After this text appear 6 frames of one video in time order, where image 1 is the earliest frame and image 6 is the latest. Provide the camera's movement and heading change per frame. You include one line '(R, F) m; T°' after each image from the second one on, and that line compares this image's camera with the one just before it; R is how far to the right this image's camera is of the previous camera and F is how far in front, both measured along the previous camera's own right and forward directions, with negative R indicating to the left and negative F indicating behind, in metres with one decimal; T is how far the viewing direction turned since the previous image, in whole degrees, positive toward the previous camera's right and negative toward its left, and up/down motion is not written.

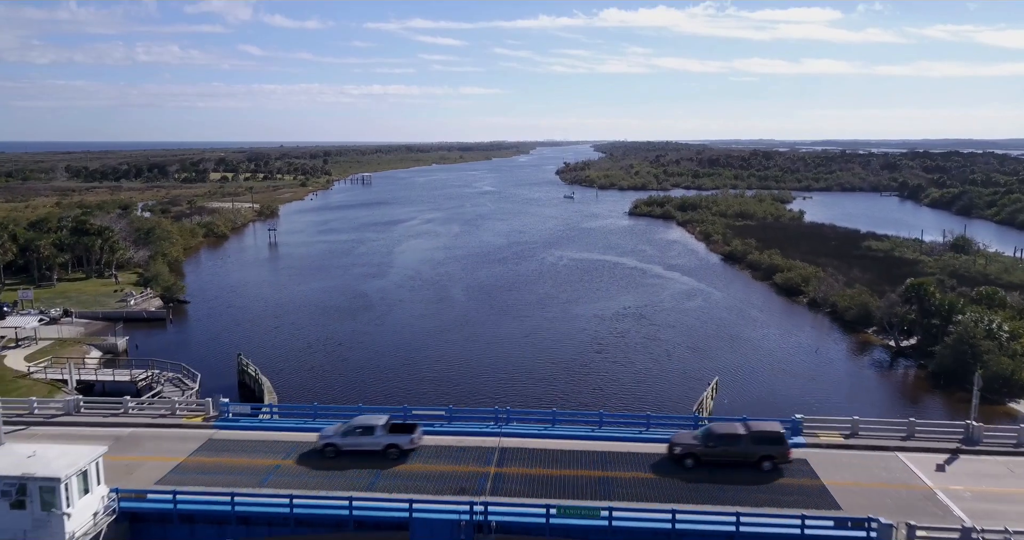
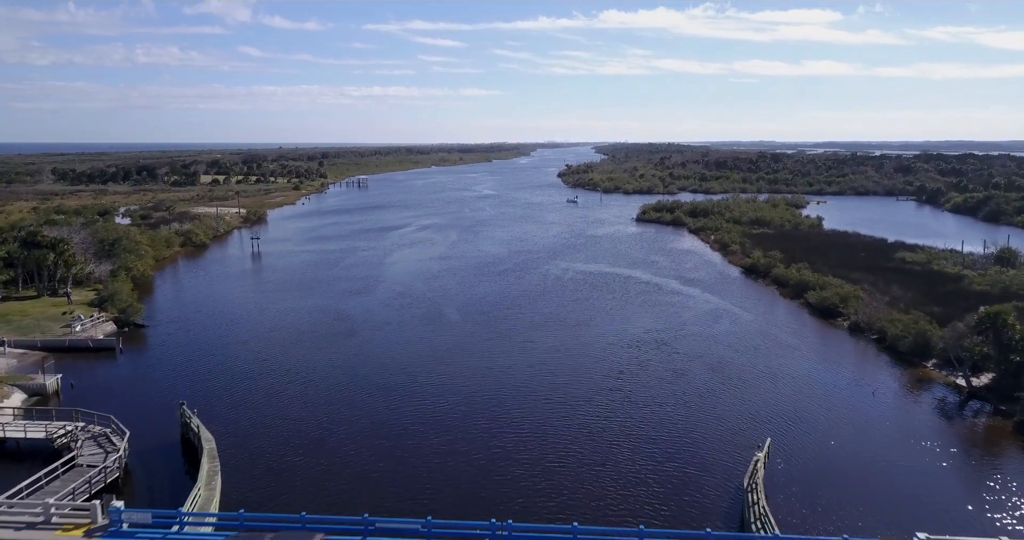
(0.0, +2.1) m; 0°
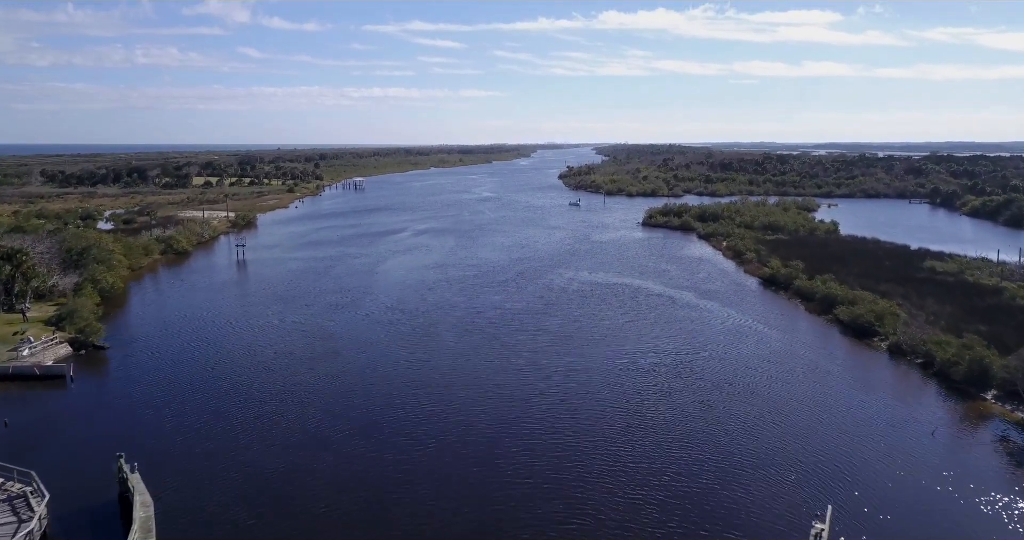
(0.0, +1.6) m; 0°
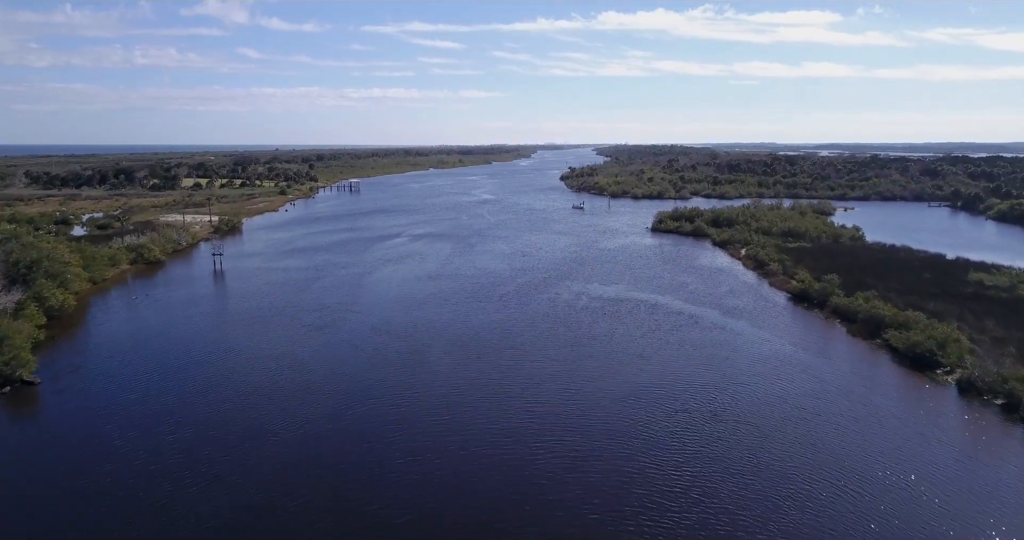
(-0.1, +2.1) m; 0°
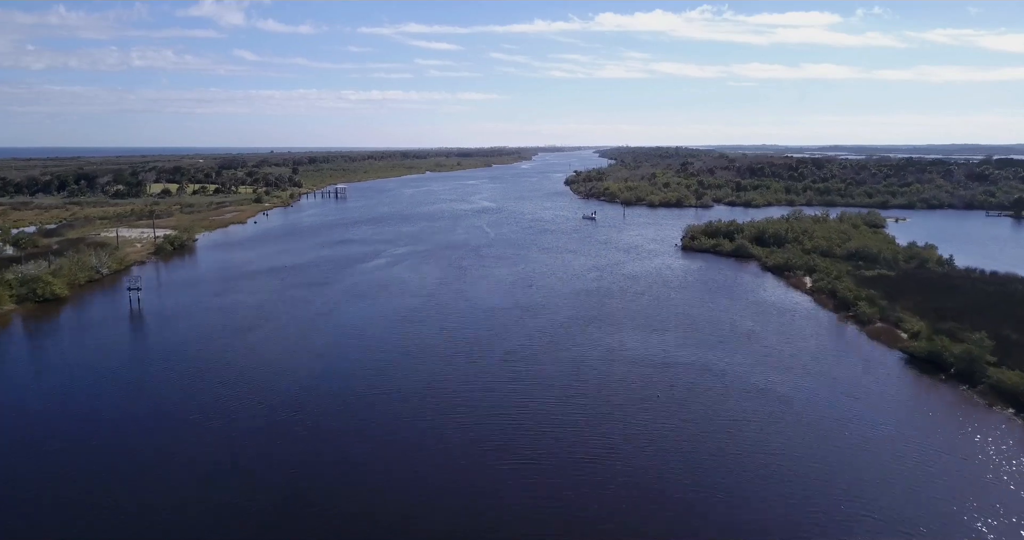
(-0.2, +5.4) m; 0°
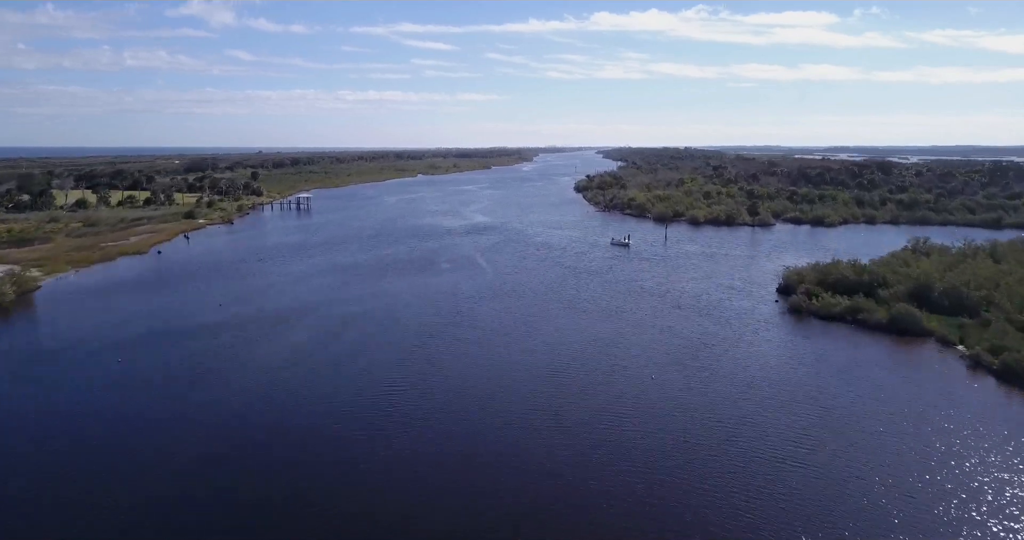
(-0.2, +10.5) m; 0°
